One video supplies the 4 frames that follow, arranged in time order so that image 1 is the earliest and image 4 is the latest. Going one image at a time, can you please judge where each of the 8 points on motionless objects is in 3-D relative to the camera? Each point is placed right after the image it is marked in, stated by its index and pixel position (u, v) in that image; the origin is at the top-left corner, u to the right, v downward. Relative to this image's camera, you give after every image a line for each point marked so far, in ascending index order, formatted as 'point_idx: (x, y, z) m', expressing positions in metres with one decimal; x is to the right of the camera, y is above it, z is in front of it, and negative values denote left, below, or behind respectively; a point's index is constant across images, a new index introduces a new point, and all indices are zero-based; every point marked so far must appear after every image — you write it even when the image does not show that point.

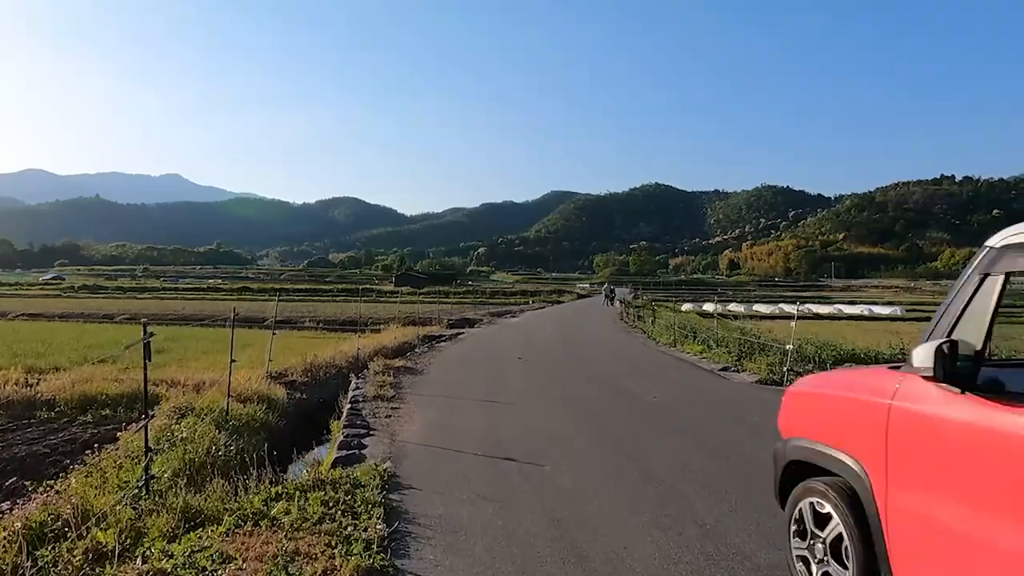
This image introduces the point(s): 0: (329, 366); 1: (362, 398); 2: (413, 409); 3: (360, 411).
0: (-4.6, -1.9, +16.6) m
1: (-2.4, -1.8, +10.8) m
2: (-1.5, -1.8, +9.9) m
3: (-2.2, -1.8, +9.8) m
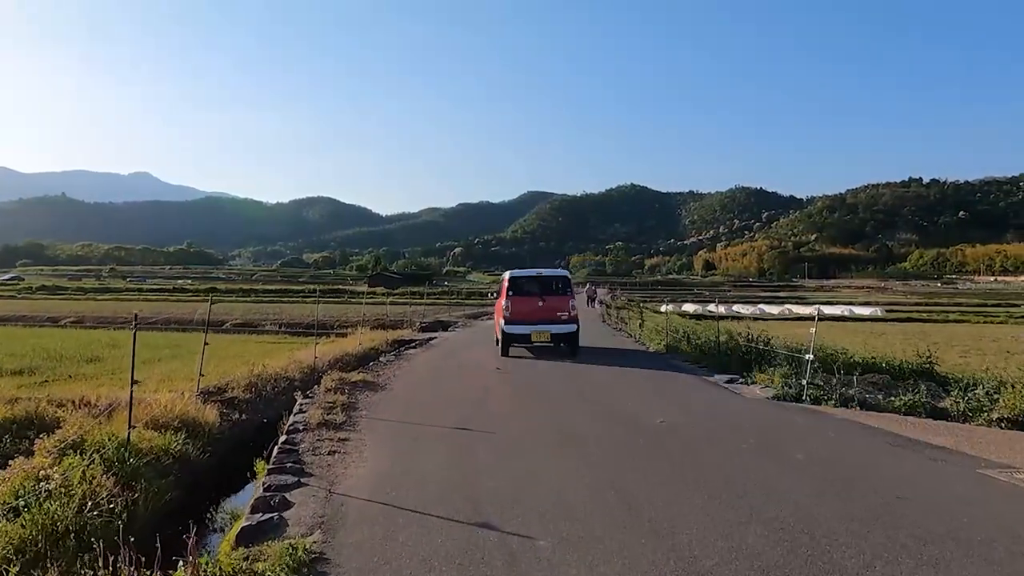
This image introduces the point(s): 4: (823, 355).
0: (-5.1, -2.0, +14.5) m
1: (-2.7, -1.8, +8.8) m
2: (-1.7, -1.8, +7.8) m
3: (-2.5, -1.8, +7.7) m
4: (+6.4, -1.3, +13.8) m
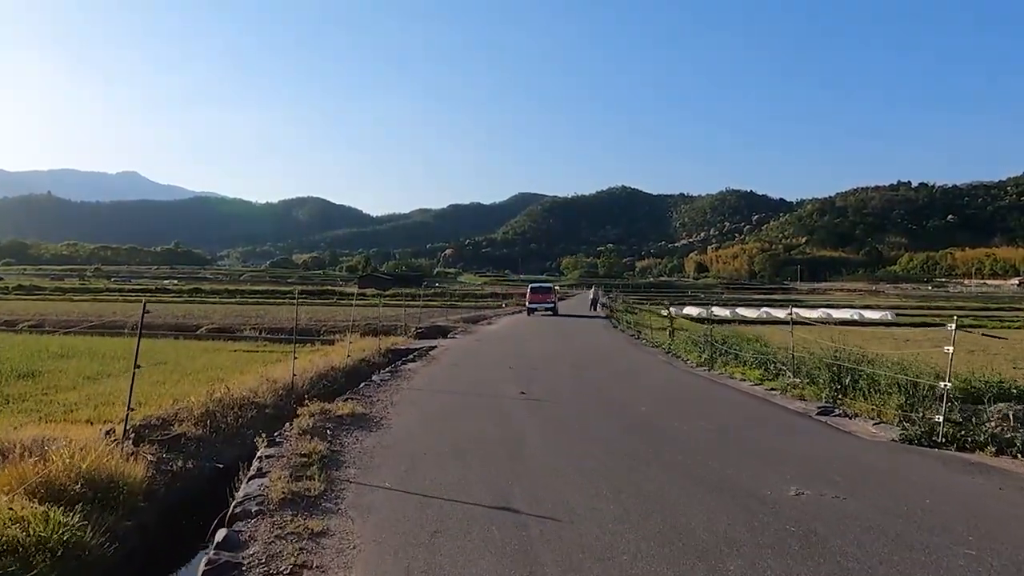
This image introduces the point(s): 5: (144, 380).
0: (-4.6, -2.0, +11.5) m
1: (-2.2, -1.8, +5.8) m
2: (-1.2, -1.9, +4.9) m
3: (-1.9, -1.9, +4.8) m
4: (+6.9, -1.4, +10.9) m
5: (-8.6, -2.1, +15.7) m
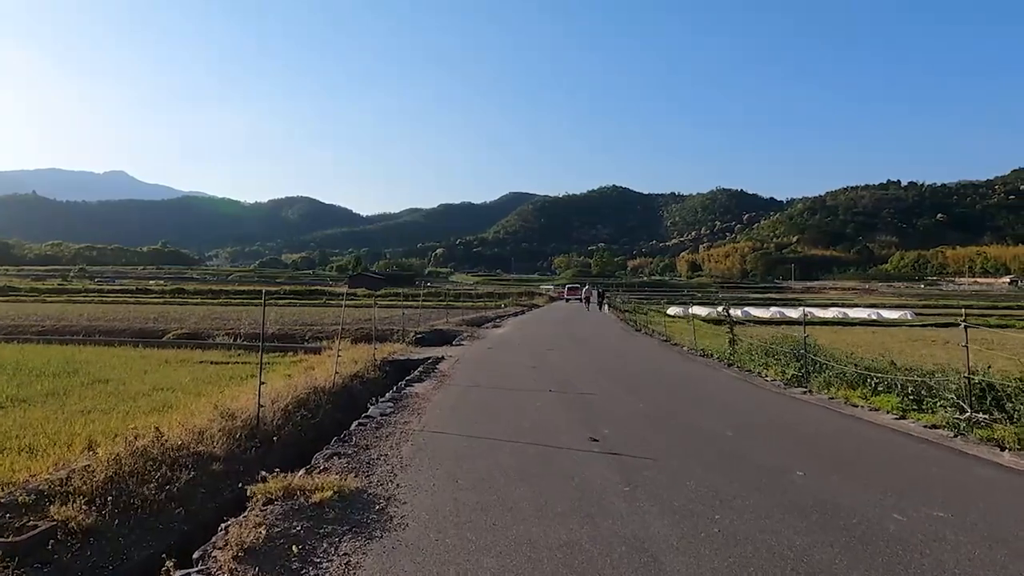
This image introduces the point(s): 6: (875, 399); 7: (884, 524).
0: (-3.9, -2.0, +7.7) m
1: (-1.3, -1.8, +2.0) m
2: (-0.3, -1.8, +1.1) m
3: (-1.1, -1.8, +1.0) m
4: (+7.6, -1.4, +7.3) m
5: (-7.9, -2.1, +11.8) m
6: (+5.9, -1.8, +11.1) m
7: (+2.8, -1.8, +4.7) m
